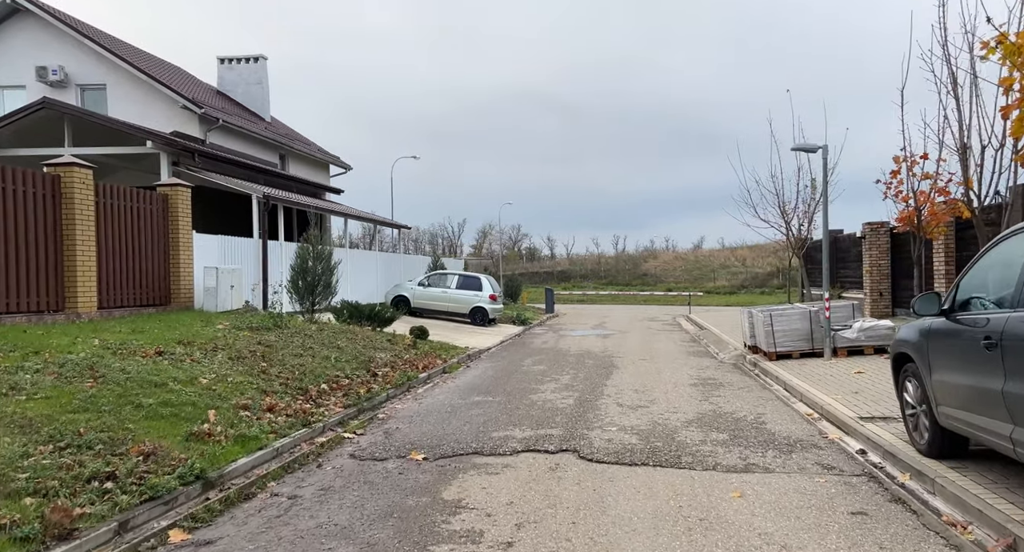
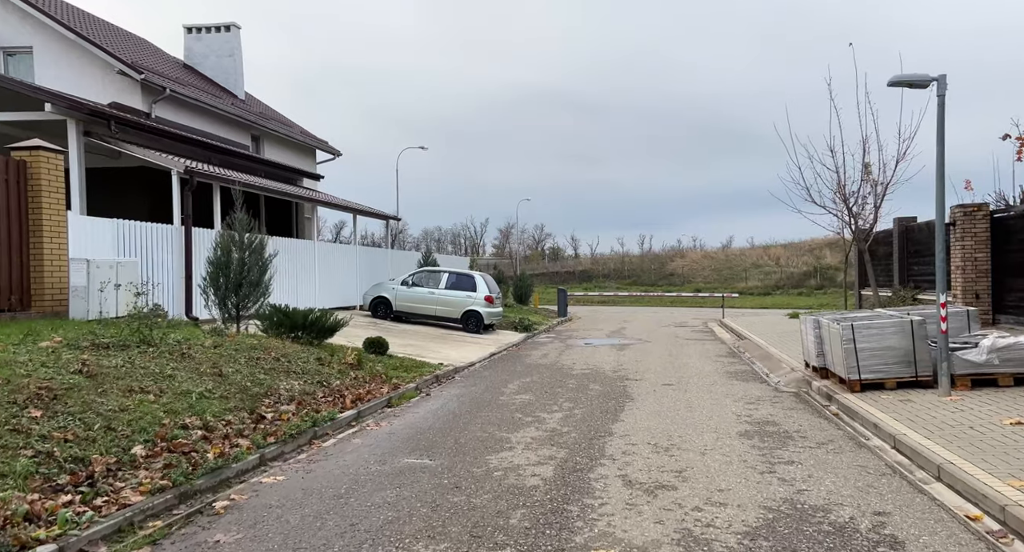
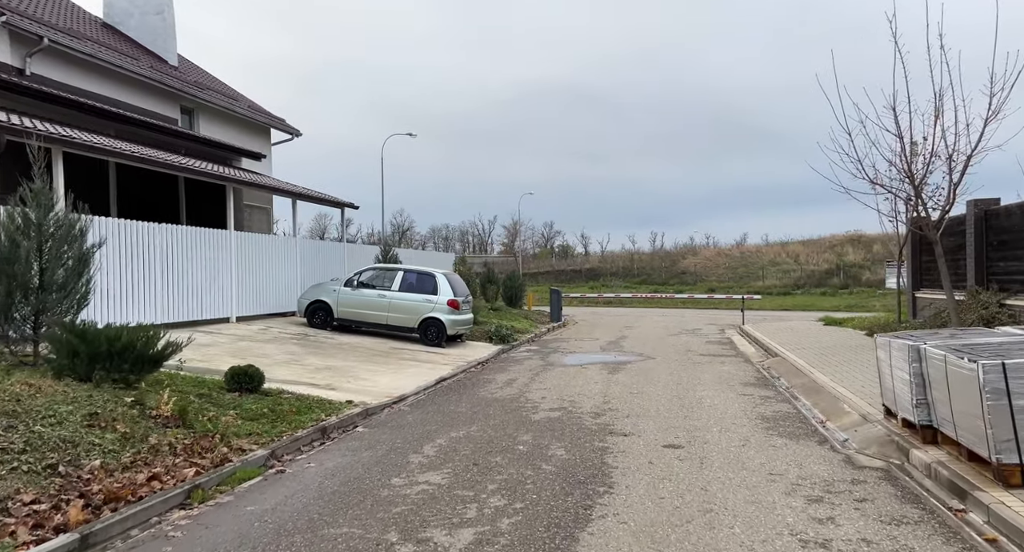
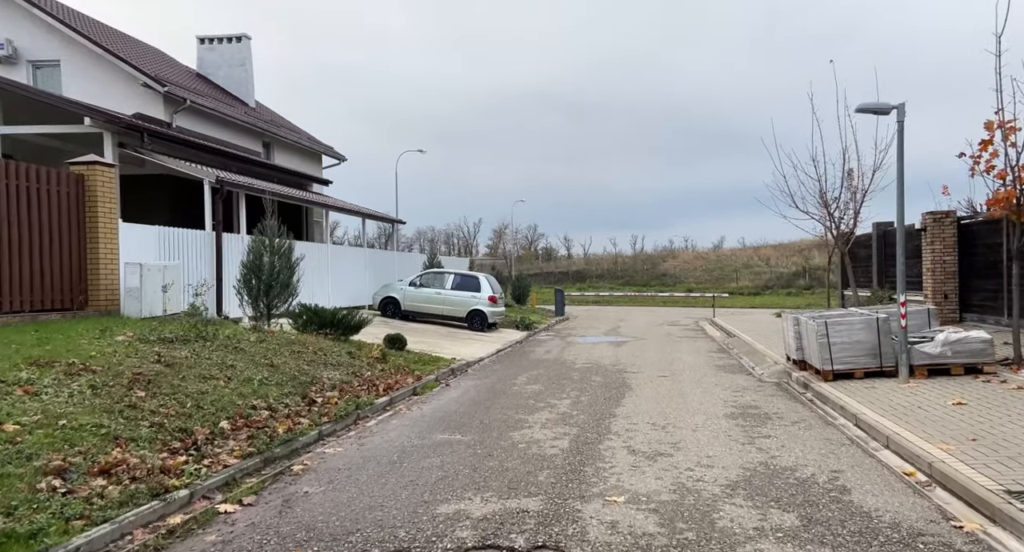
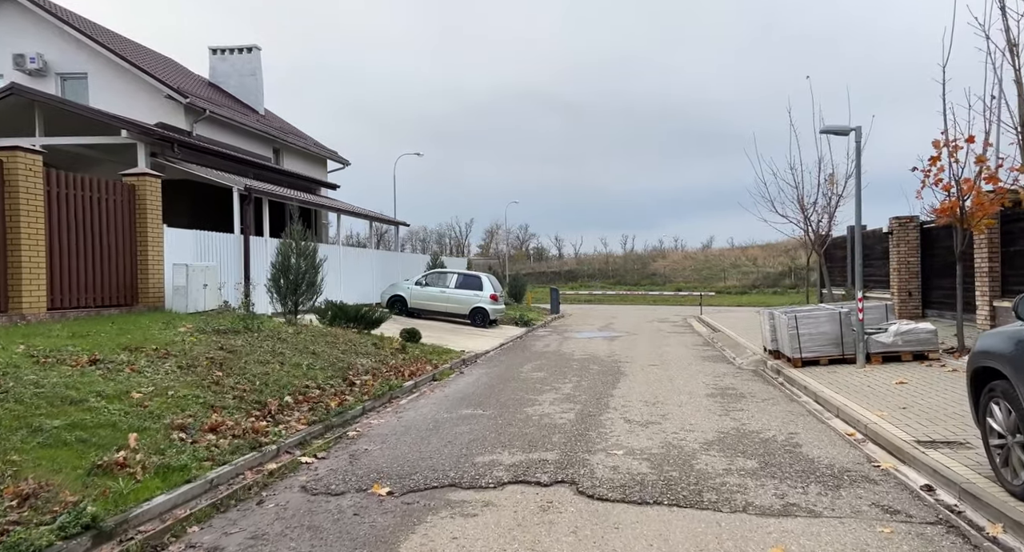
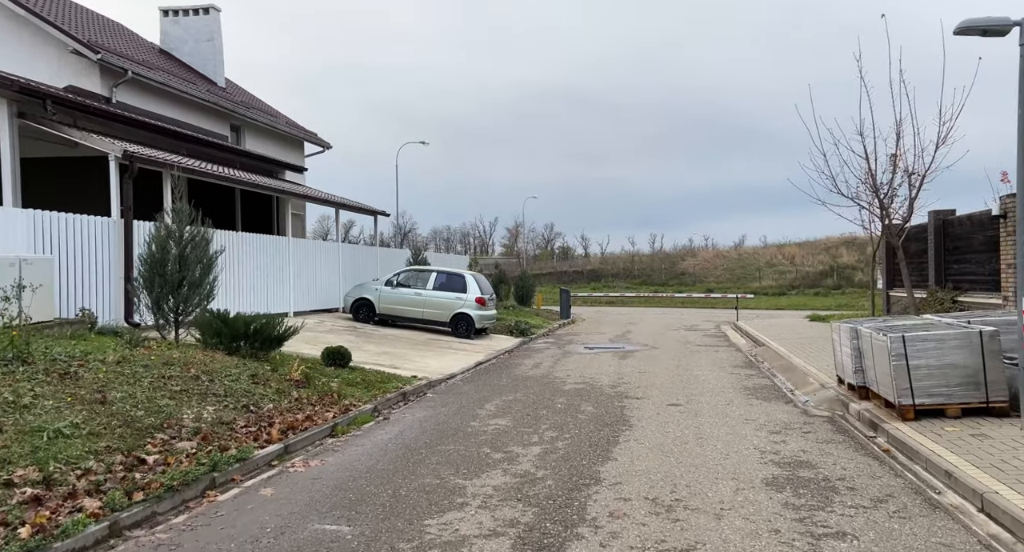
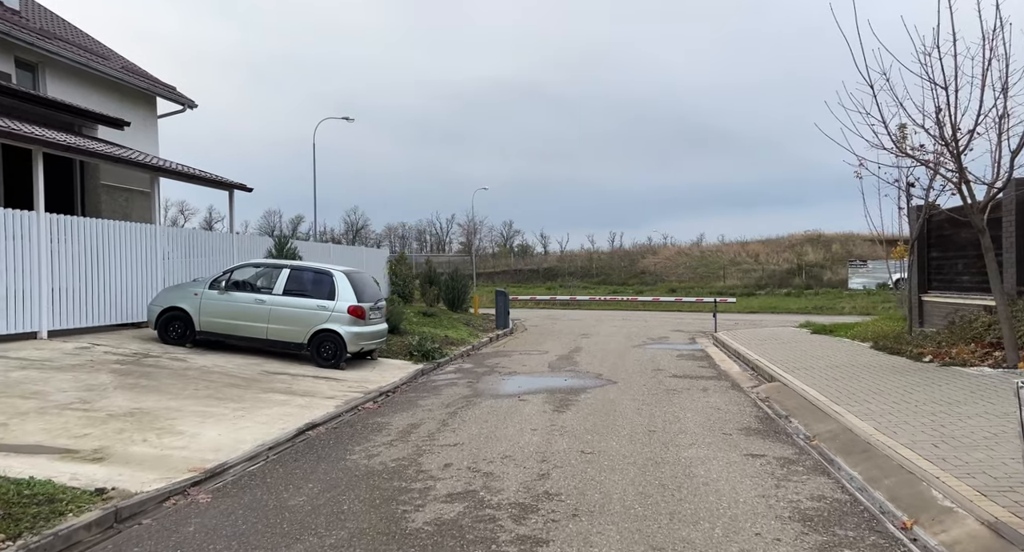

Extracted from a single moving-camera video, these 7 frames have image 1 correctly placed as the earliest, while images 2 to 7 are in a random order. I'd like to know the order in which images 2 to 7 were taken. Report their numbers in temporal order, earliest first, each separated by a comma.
5, 4, 2, 6, 3, 7
